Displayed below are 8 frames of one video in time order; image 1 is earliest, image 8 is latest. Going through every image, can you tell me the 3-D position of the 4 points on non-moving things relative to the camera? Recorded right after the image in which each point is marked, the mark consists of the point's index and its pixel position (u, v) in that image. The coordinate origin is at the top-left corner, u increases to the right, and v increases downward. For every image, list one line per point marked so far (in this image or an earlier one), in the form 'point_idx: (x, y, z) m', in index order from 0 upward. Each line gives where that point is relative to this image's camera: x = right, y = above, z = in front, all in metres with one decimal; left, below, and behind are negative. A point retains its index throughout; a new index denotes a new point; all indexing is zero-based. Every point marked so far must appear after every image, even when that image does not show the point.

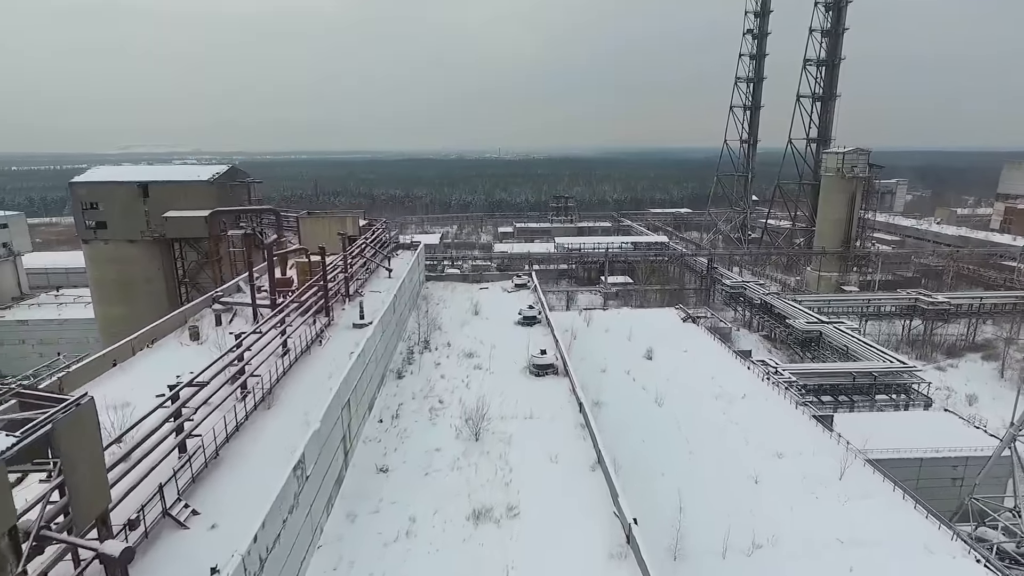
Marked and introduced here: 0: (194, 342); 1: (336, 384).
0: (-4.4, -0.8, +8.5) m
1: (-2.0, -1.1, +7.0) m
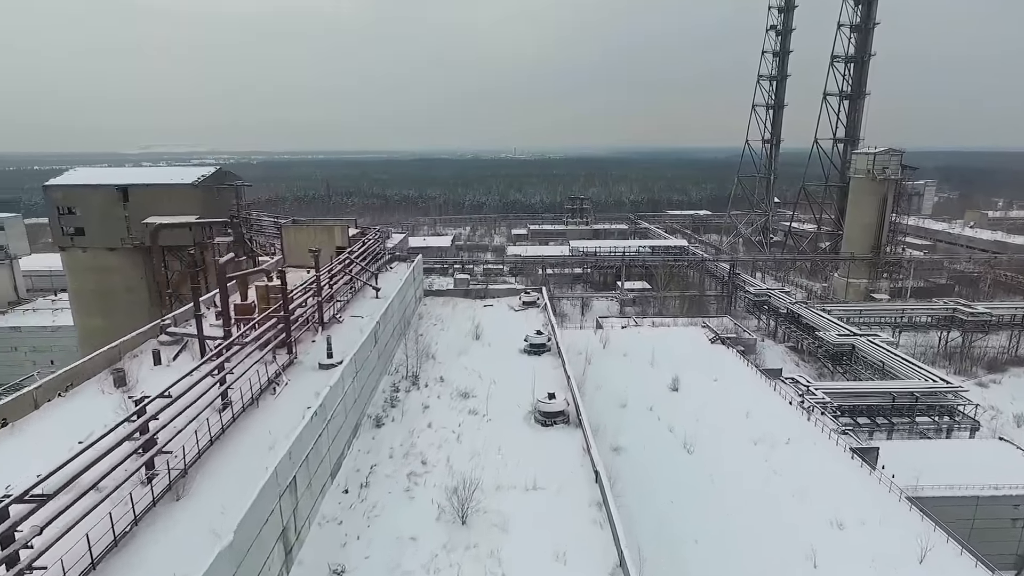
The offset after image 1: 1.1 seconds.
0: (-4.4, -1.1, +7.0) m
1: (-2.0, -1.5, +5.4) m
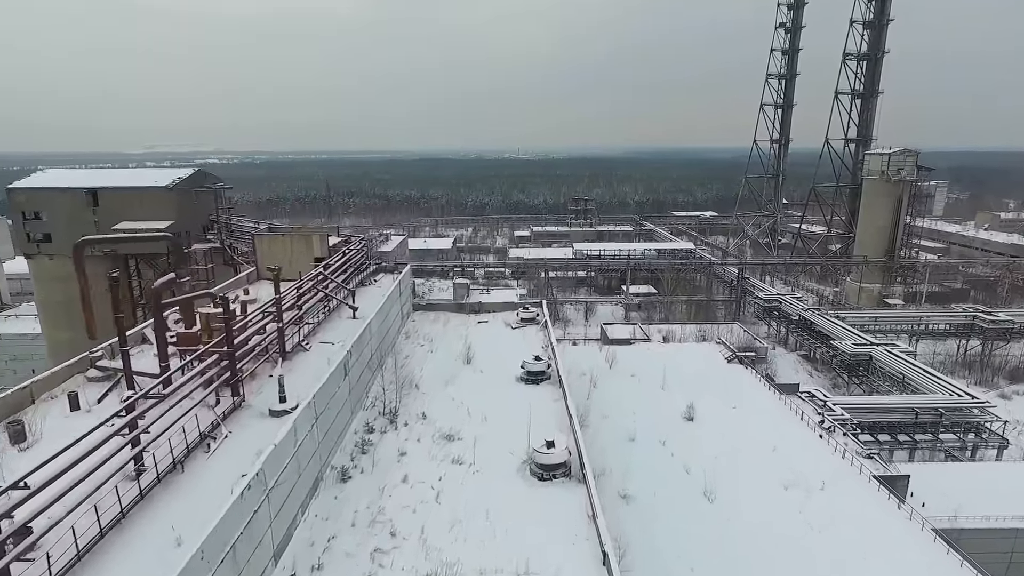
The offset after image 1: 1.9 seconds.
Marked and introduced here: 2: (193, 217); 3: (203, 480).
0: (-4.5, -1.4, +5.8) m
1: (-2.1, -1.7, +4.2) m
2: (-8.4, +1.8, +16.6) m
3: (-2.5, -1.6, +5.2) m
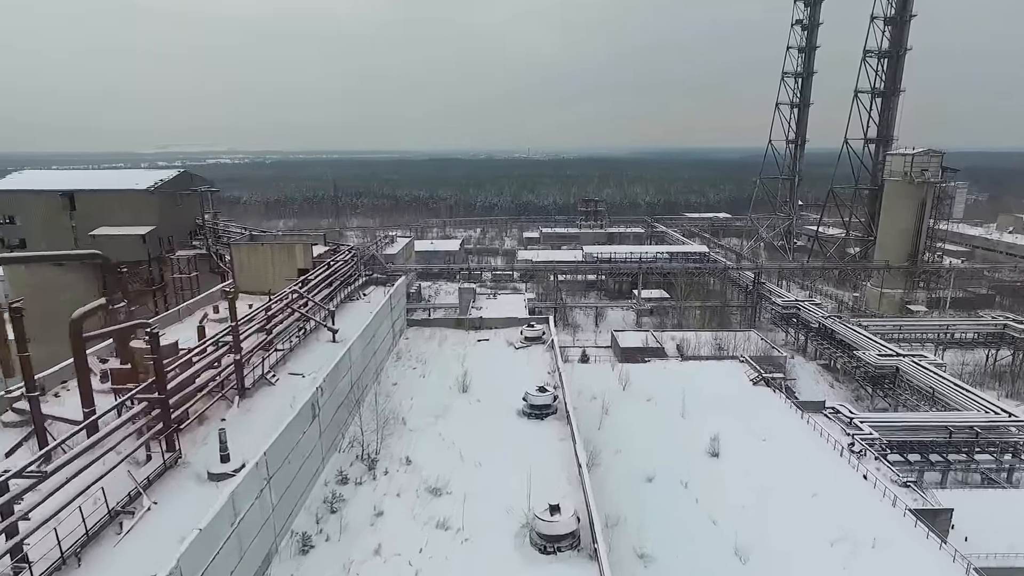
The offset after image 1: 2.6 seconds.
0: (-4.5, -1.6, +4.7) m
1: (-2.2, -2.0, +3.1) m
2: (-8.3, +1.6, +15.6) m
3: (-2.6, -1.8, +4.1) m
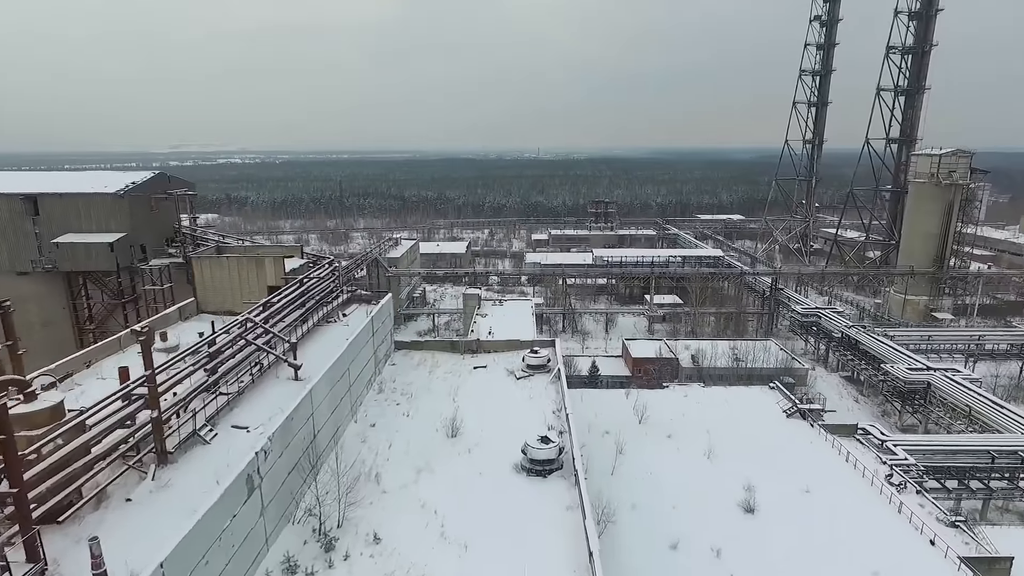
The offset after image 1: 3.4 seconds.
0: (-4.6, -1.9, +3.4) m
1: (-2.3, -2.3, +1.7) m
2: (-8.2, +1.3, +14.4) m
3: (-2.7, -2.1, +2.7) m
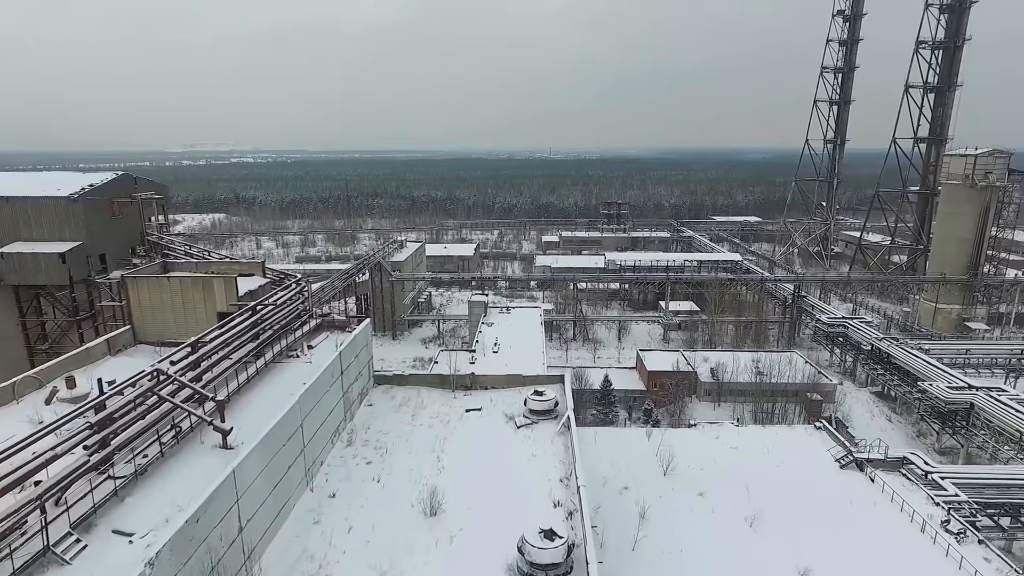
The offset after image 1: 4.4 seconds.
0: (-4.7, -2.2, +1.9) m
1: (-2.5, -2.6, +0.1) m
2: (-8.1, +1.0, +12.9) m
3: (-2.8, -2.4, +1.1) m
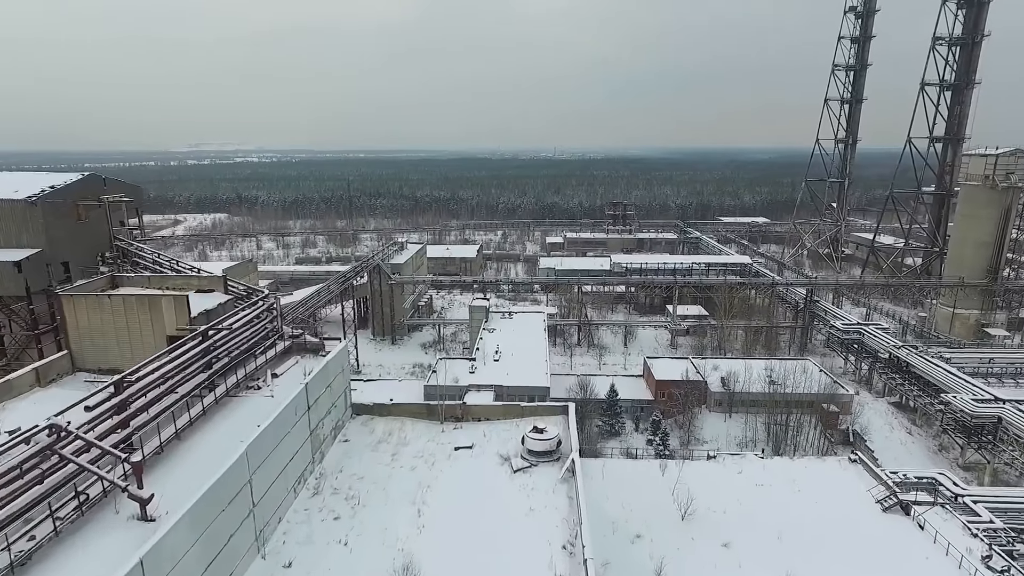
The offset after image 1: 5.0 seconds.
0: (-4.8, -2.5, +0.8) m
1: (-2.6, -2.8, -0.9) m
2: (-8.1, +0.9, +11.8) m
3: (-2.9, -2.7, +0.1) m
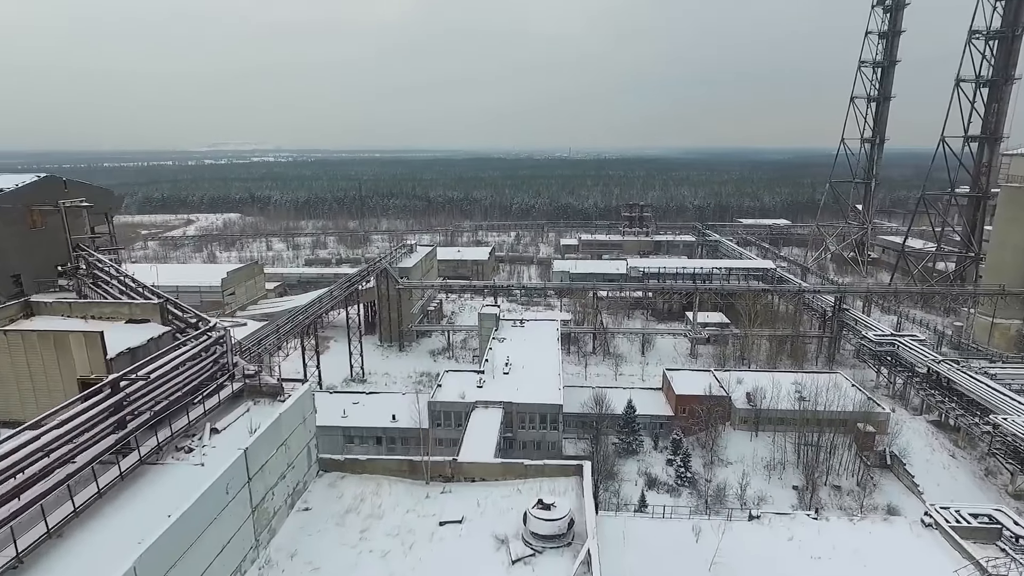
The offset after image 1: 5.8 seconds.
0: (-5.0, -2.7, -0.5) m
1: (-2.8, -3.1, -2.3) m
2: (-8.0, +0.6, +10.6) m
3: (-3.1, -2.9, -1.3) m
